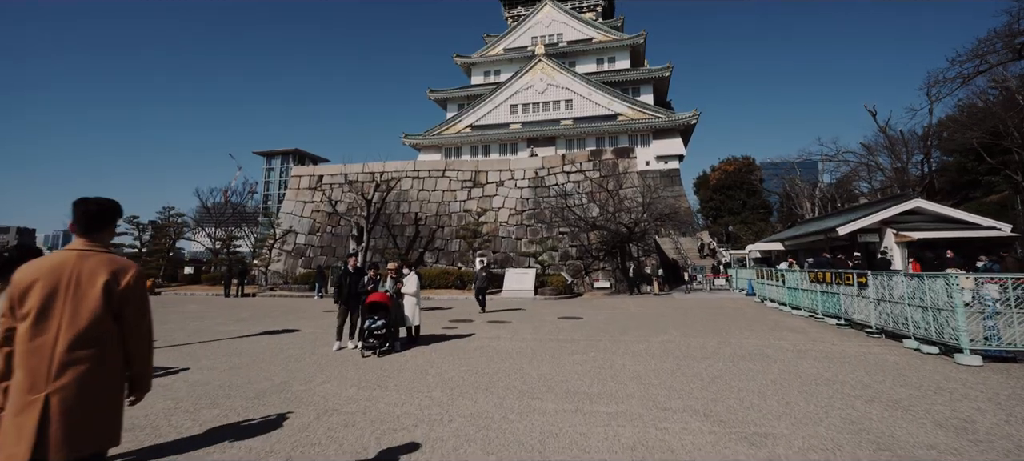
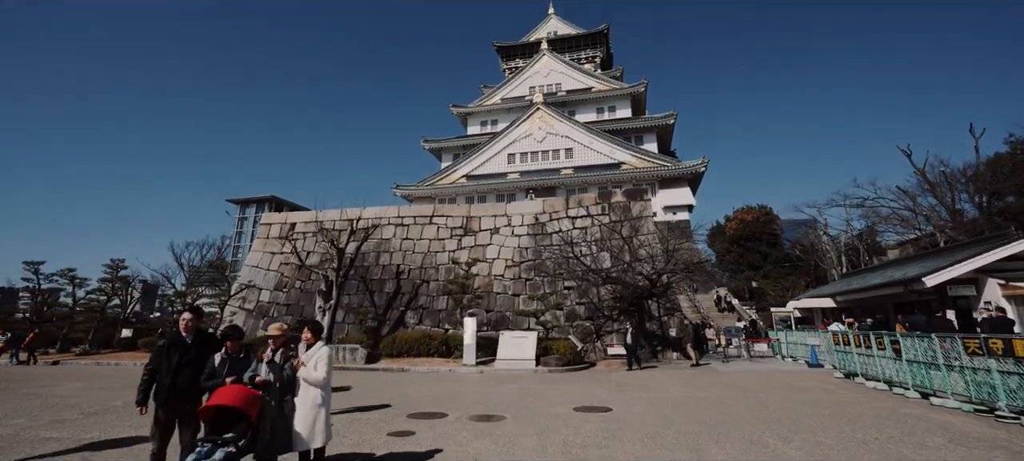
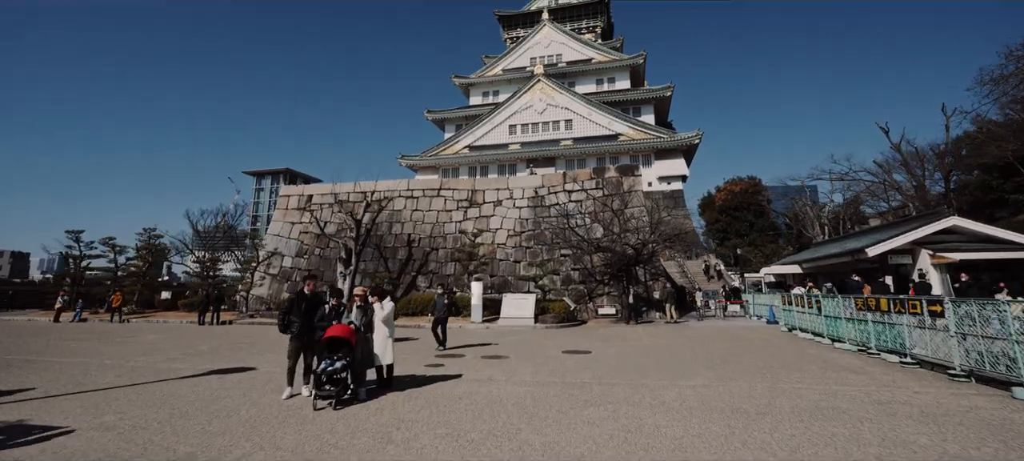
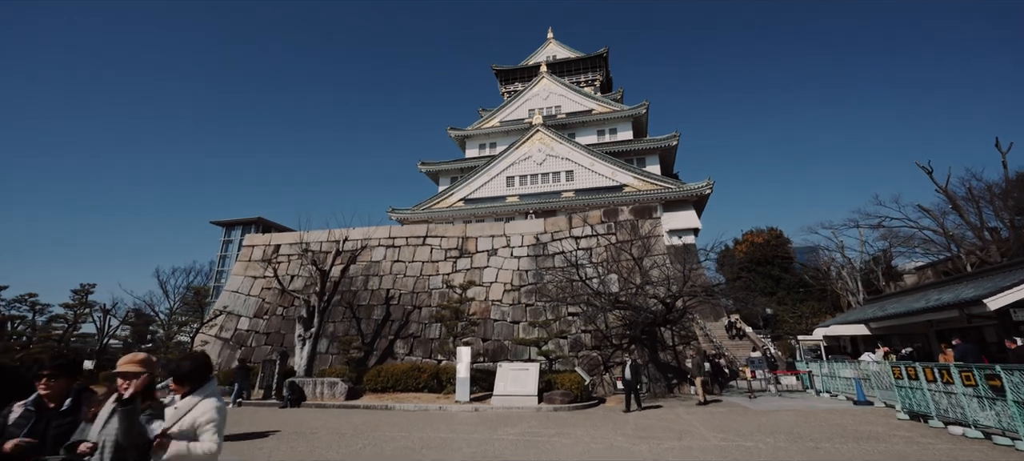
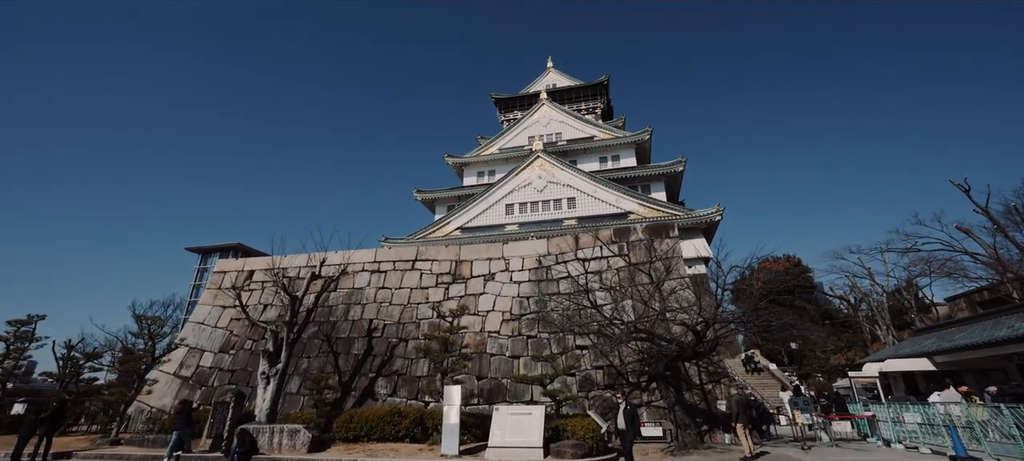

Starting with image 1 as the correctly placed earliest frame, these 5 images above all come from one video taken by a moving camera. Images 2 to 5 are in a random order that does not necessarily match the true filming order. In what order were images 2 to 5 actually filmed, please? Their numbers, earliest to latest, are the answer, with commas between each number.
3, 2, 4, 5
